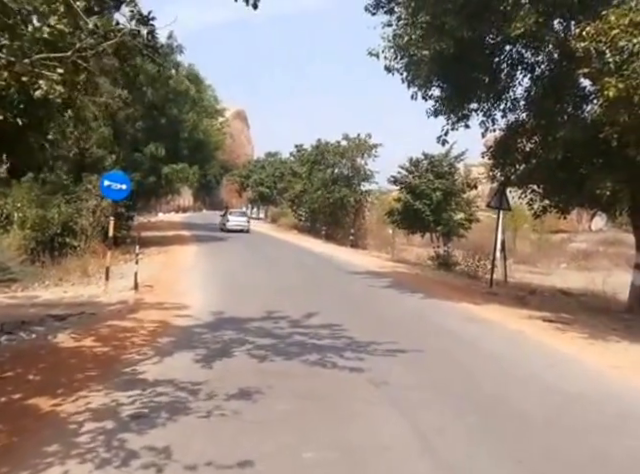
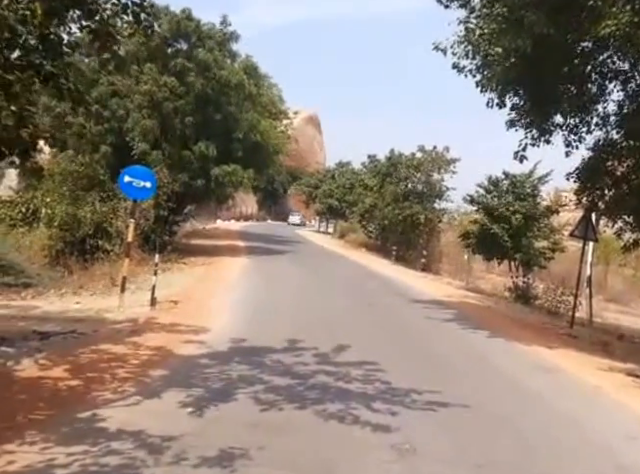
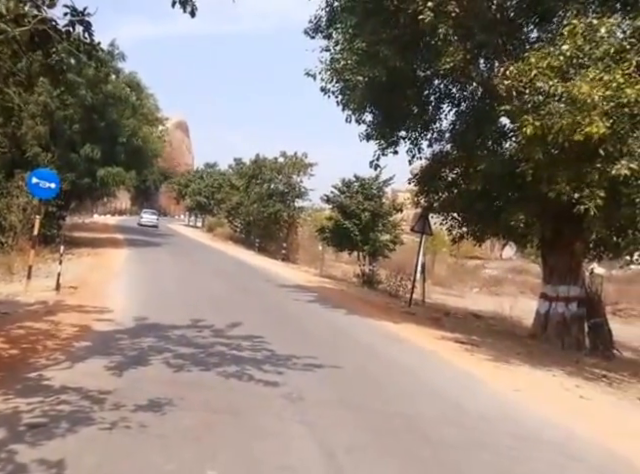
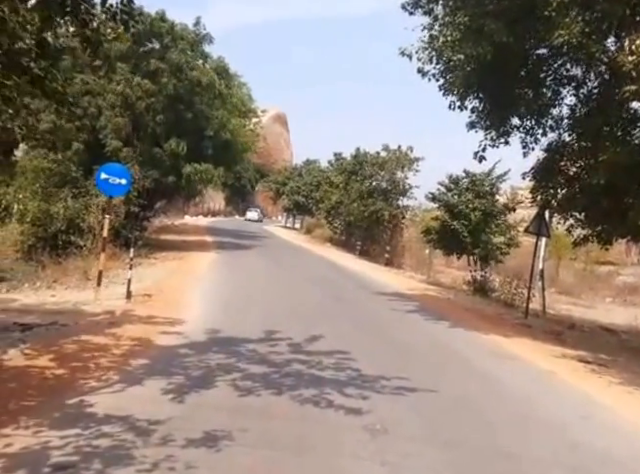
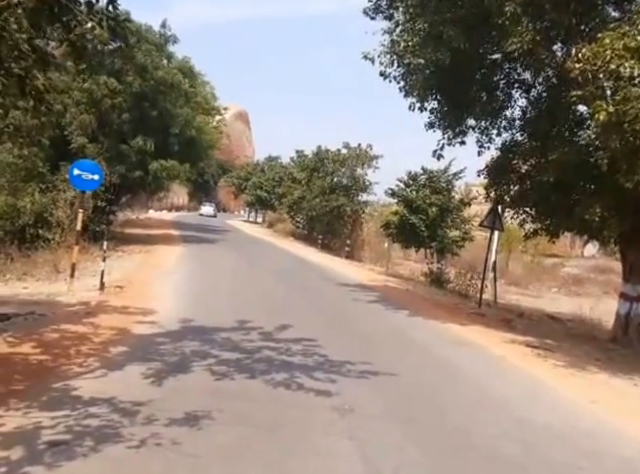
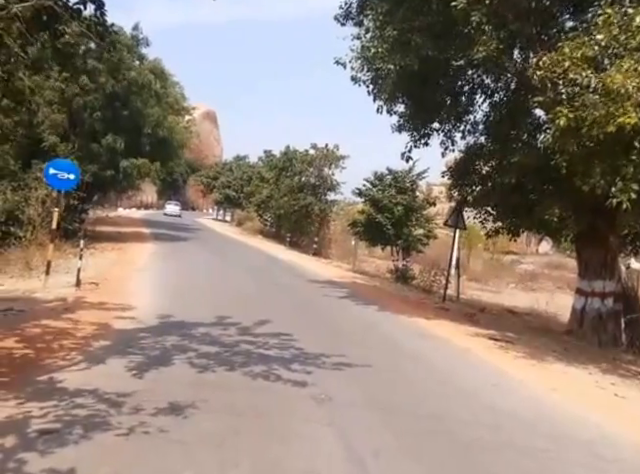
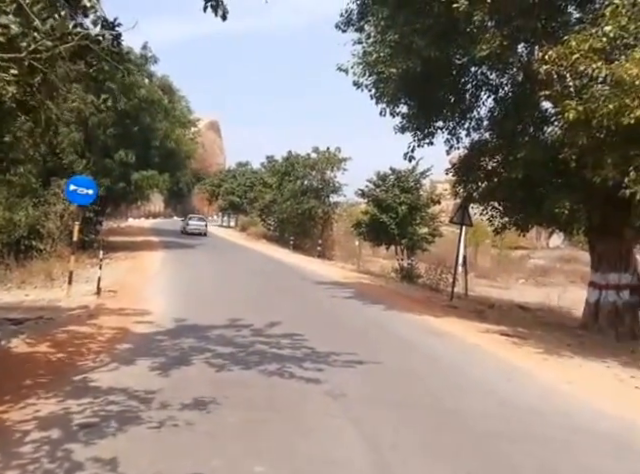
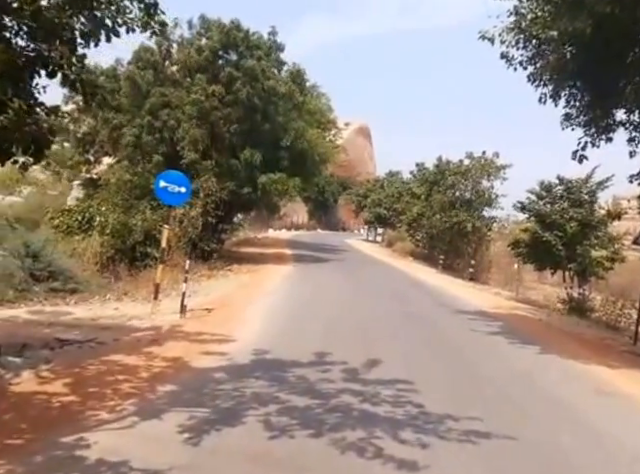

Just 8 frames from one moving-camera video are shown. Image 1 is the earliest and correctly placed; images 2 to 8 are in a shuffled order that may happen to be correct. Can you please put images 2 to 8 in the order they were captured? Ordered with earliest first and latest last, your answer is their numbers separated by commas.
7, 3, 6, 5, 4, 2, 8
